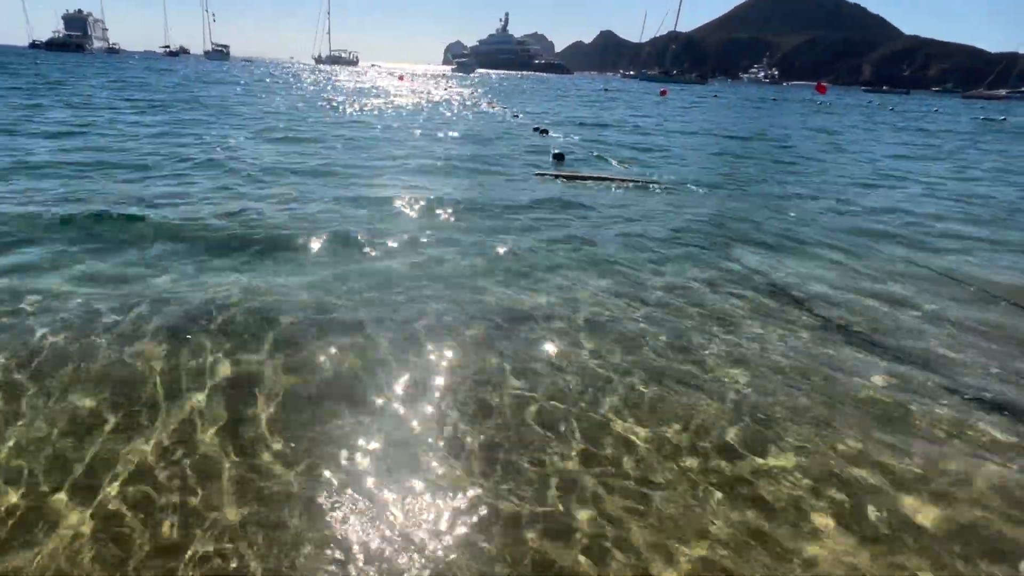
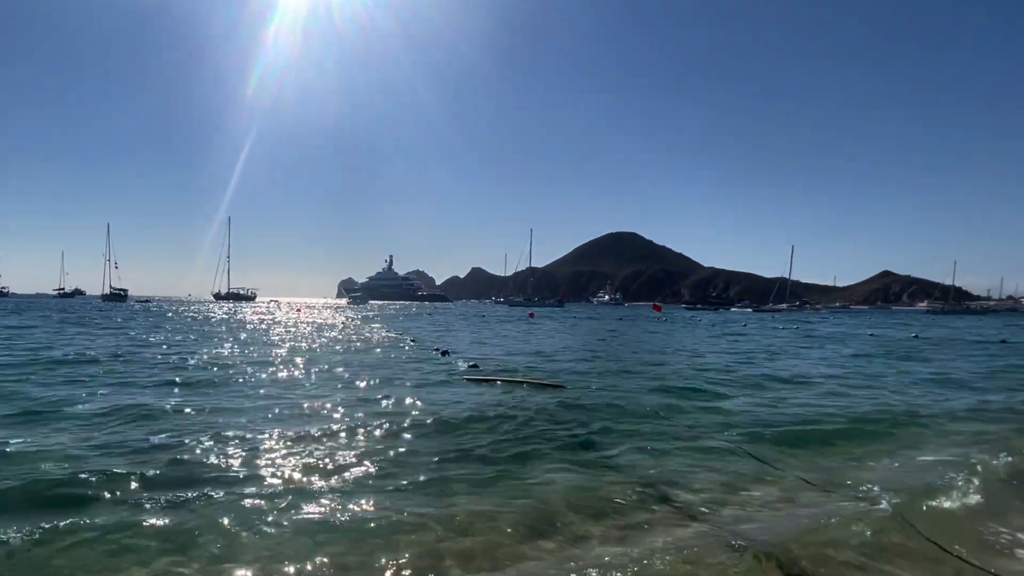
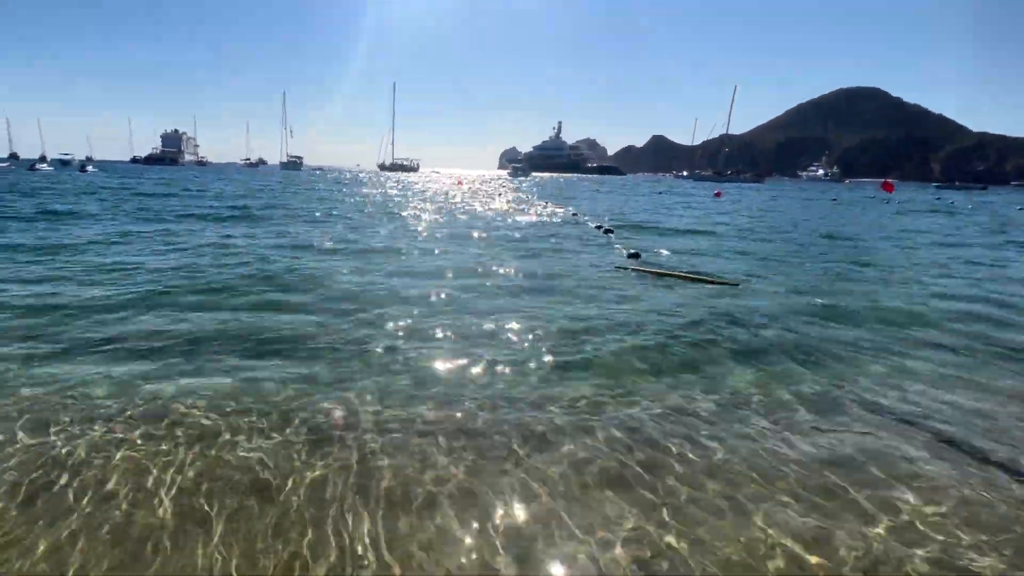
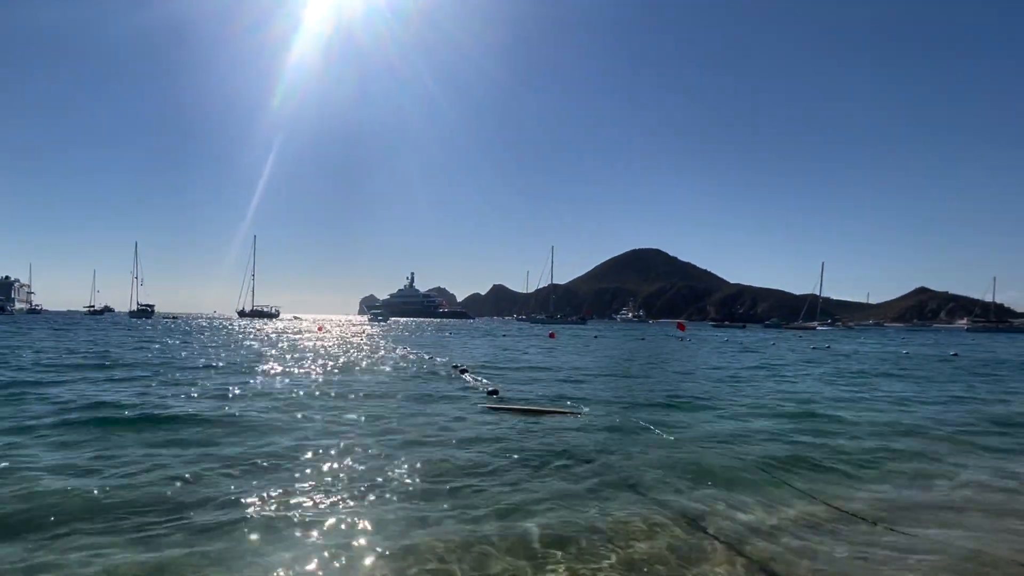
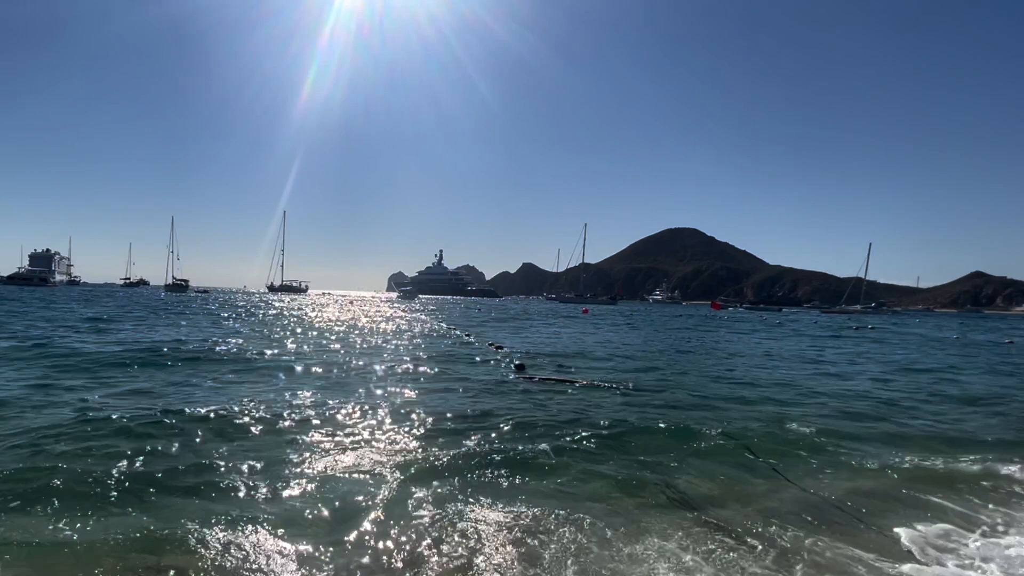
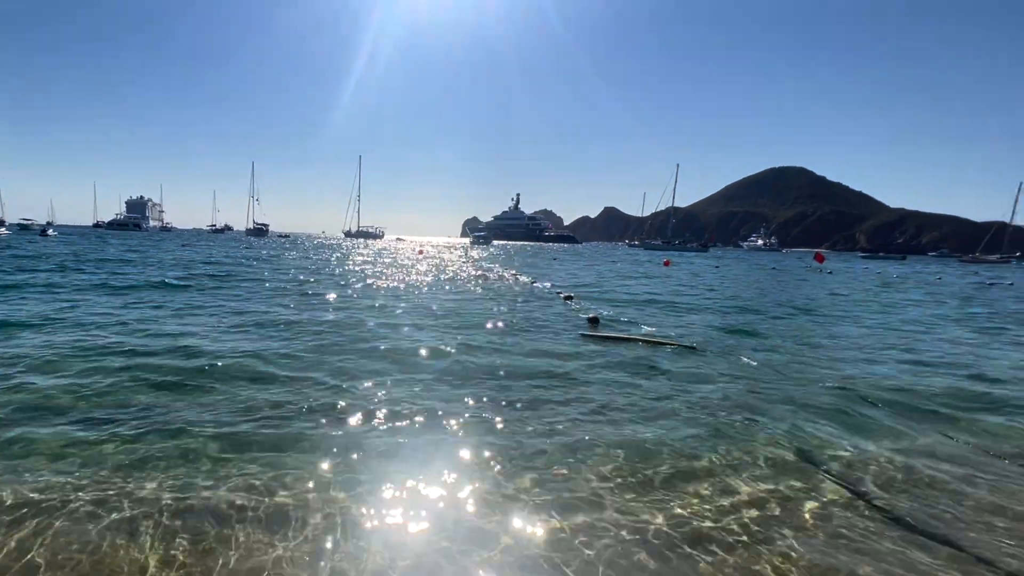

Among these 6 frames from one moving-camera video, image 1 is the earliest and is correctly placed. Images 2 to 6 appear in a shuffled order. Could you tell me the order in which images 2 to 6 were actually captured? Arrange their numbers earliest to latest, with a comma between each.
3, 6, 4, 2, 5
